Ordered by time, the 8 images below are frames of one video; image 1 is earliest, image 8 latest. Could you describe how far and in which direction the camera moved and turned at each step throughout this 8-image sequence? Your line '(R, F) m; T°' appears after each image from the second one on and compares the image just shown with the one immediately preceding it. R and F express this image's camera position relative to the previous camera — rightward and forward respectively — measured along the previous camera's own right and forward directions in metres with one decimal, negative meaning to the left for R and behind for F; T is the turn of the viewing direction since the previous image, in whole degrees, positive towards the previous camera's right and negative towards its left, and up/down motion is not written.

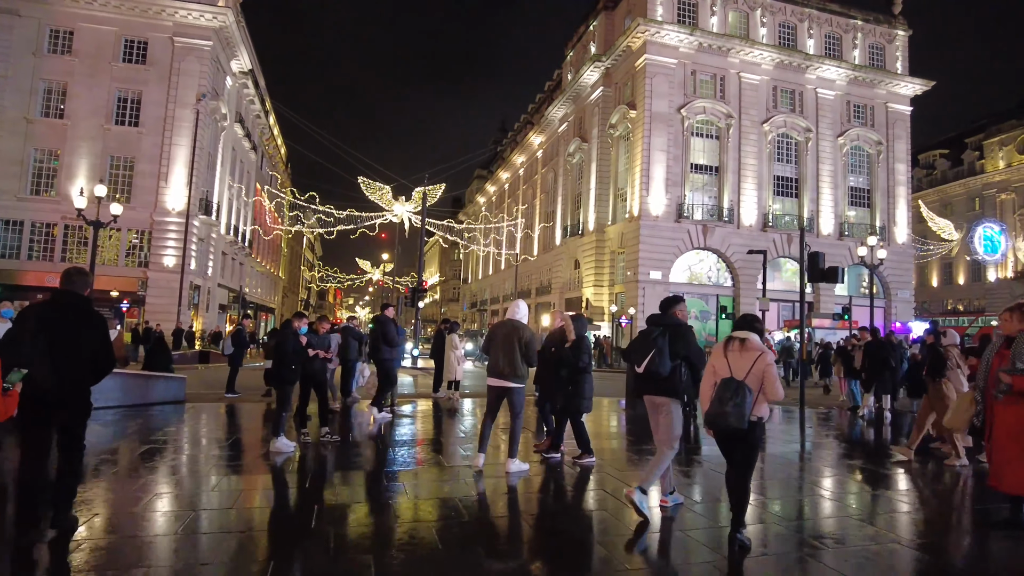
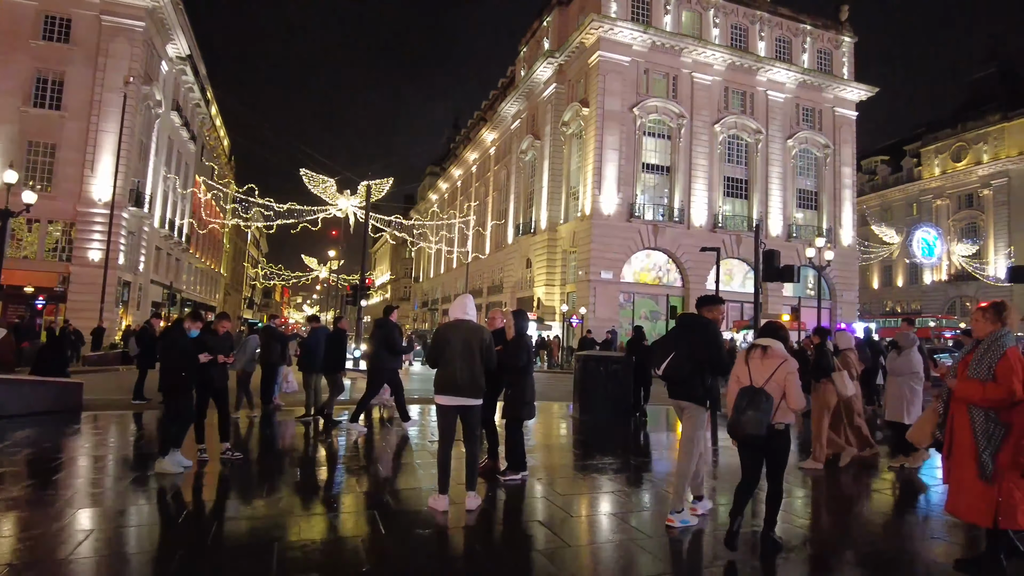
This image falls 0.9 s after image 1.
(+0.2, +0.8) m; +4°
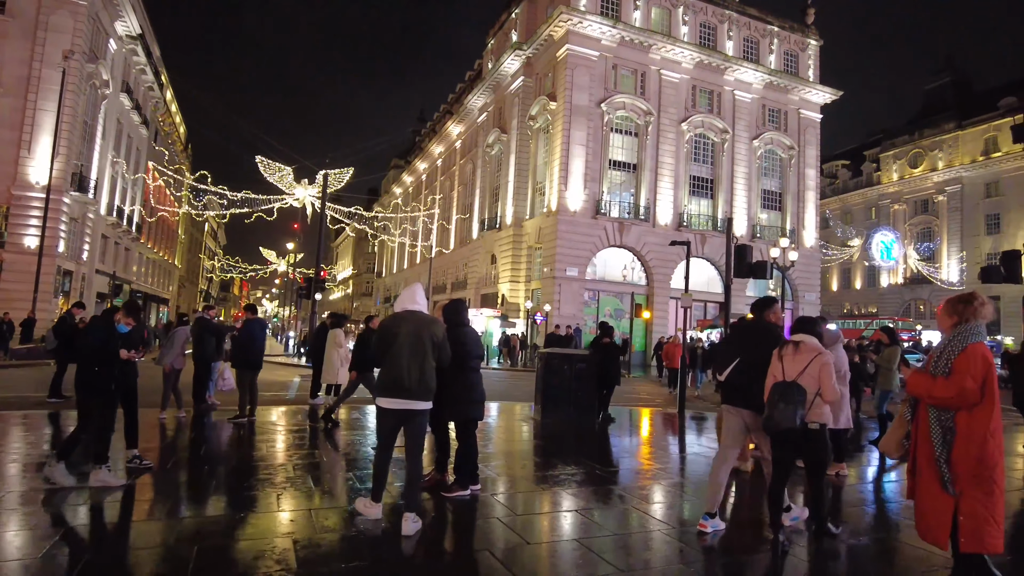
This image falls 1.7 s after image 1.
(+0.1, +0.7) m; +3°
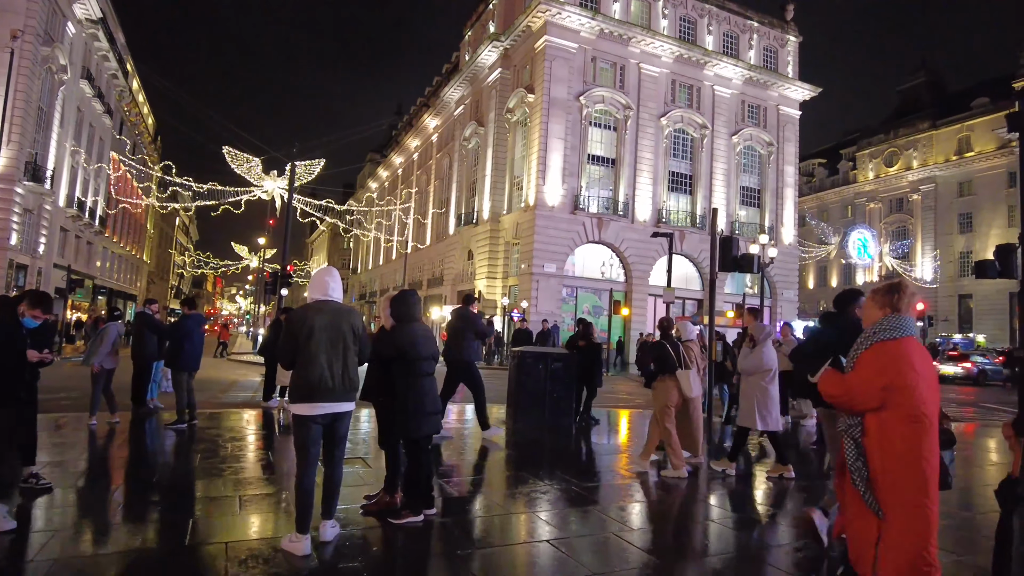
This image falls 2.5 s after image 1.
(+0.1, +0.7) m; +2°
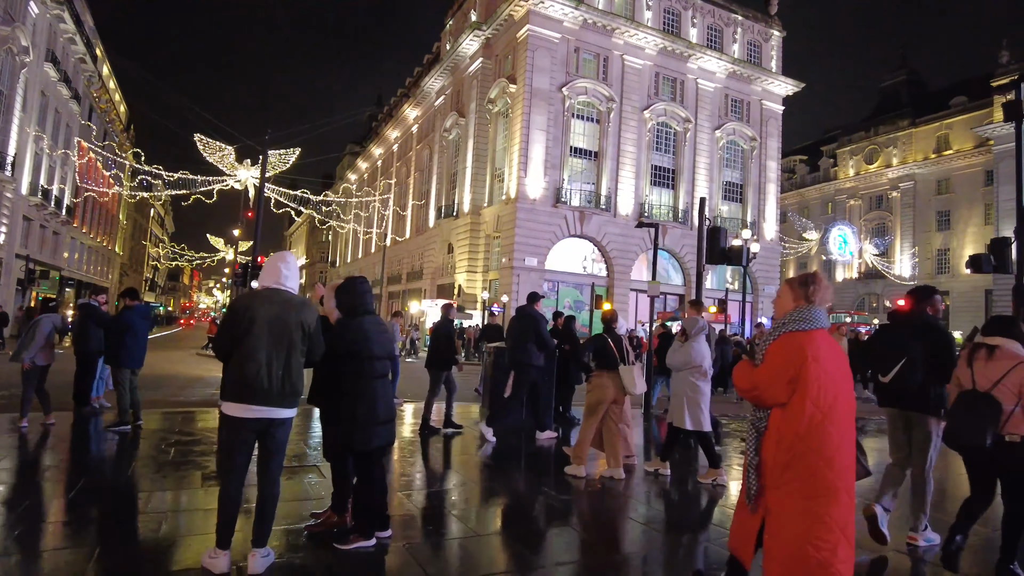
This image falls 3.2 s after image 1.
(+0.1, +0.6) m; +2°
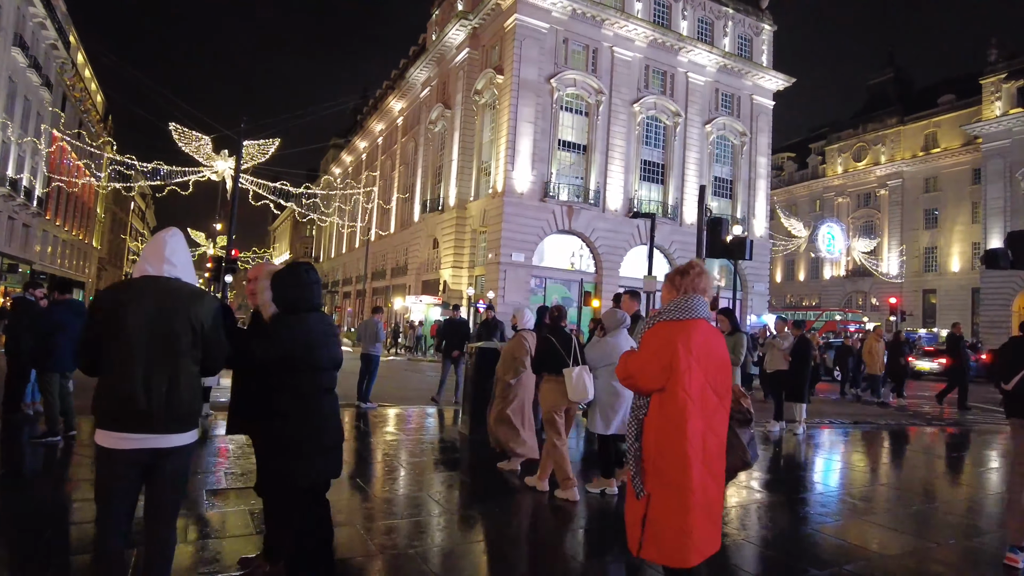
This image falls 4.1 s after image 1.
(0.0, +0.8) m; +1°
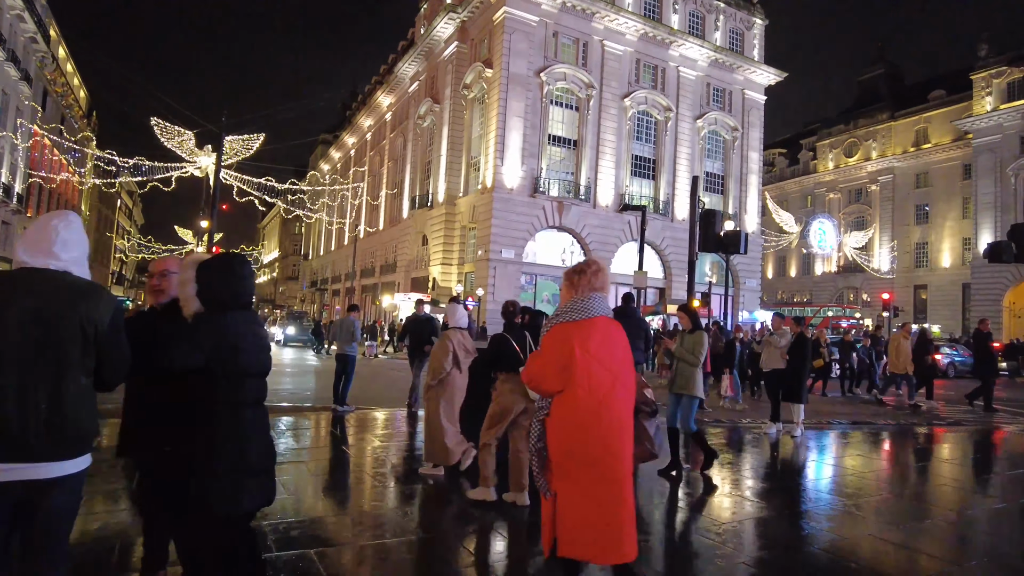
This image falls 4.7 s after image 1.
(+0.1, +0.4) m; +1°
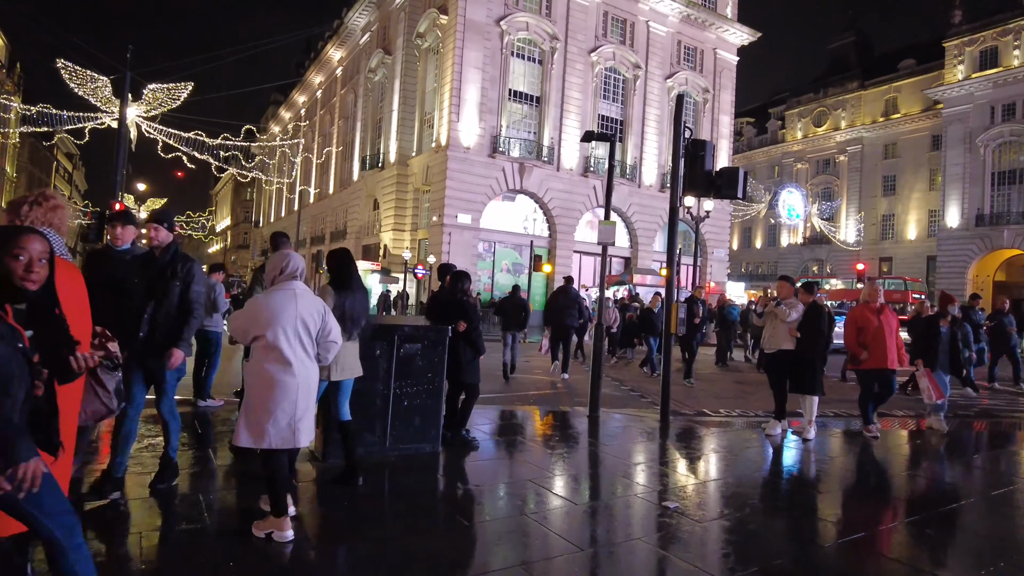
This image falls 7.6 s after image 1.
(+0.4, +2.2) m; +3°
